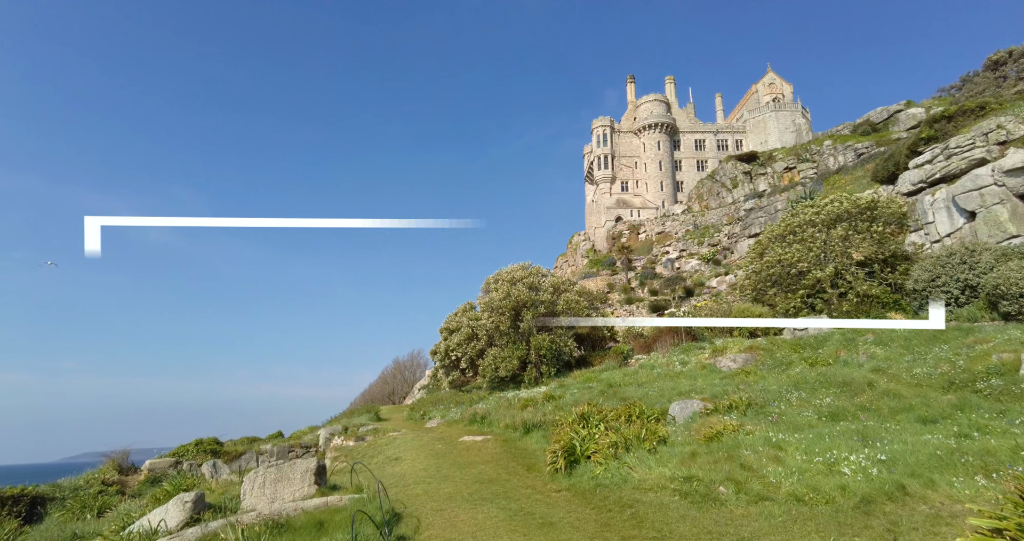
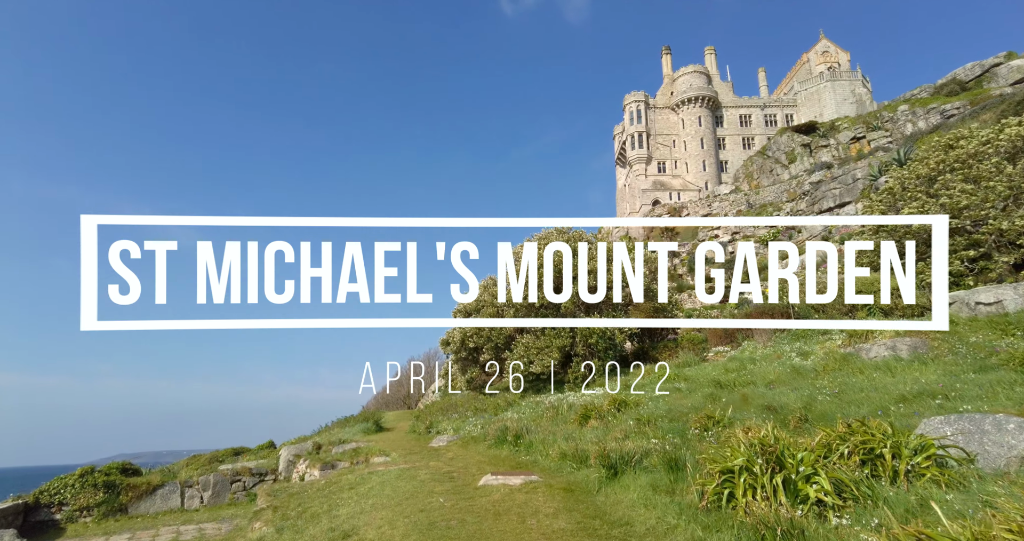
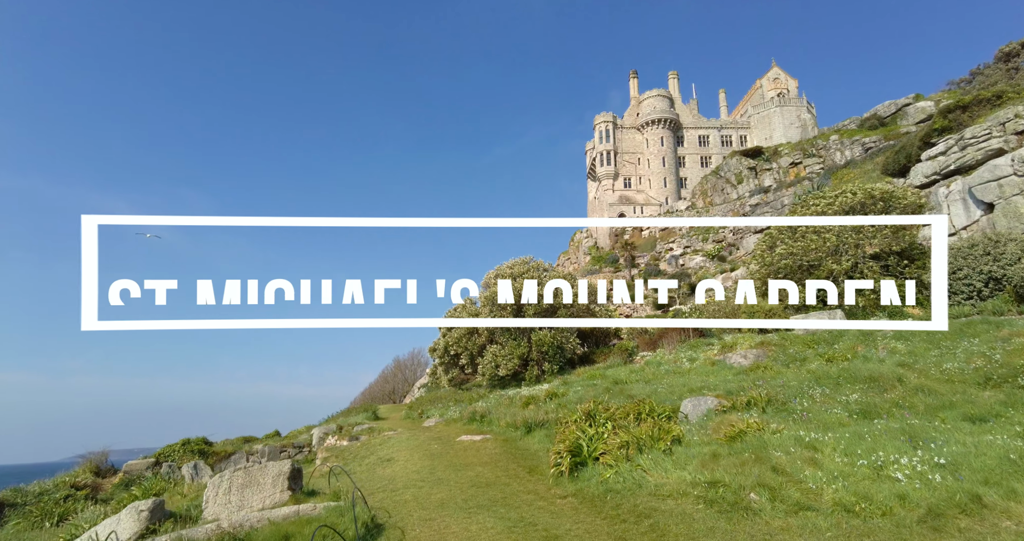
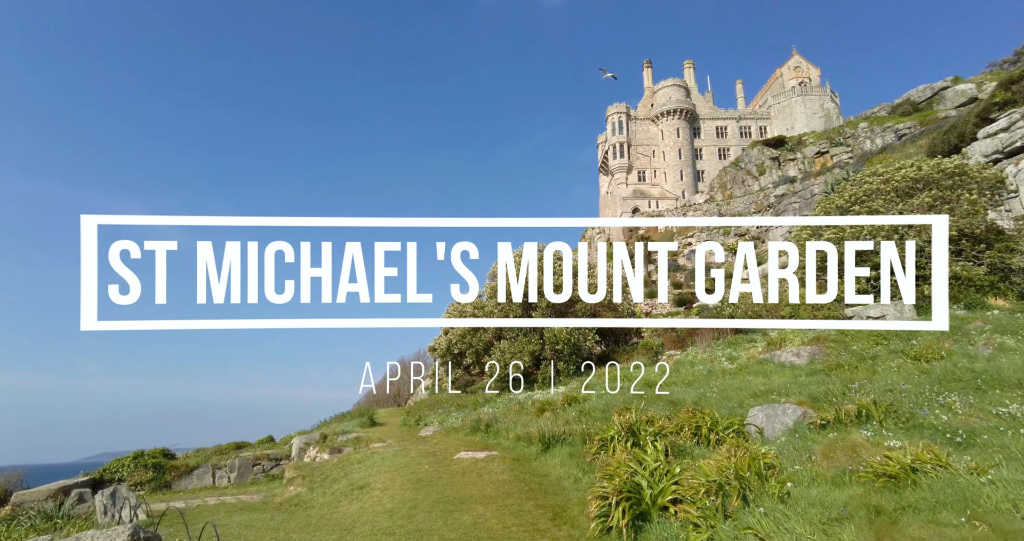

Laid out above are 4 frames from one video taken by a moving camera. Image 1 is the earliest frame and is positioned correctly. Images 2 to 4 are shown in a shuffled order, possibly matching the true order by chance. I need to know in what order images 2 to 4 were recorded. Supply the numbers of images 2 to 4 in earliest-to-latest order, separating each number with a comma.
3, 4, 2
